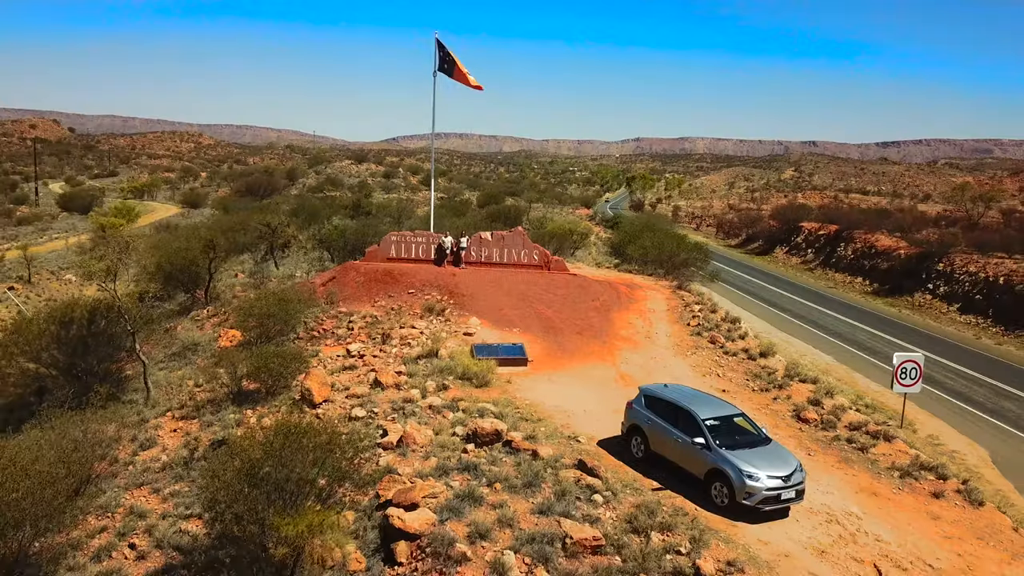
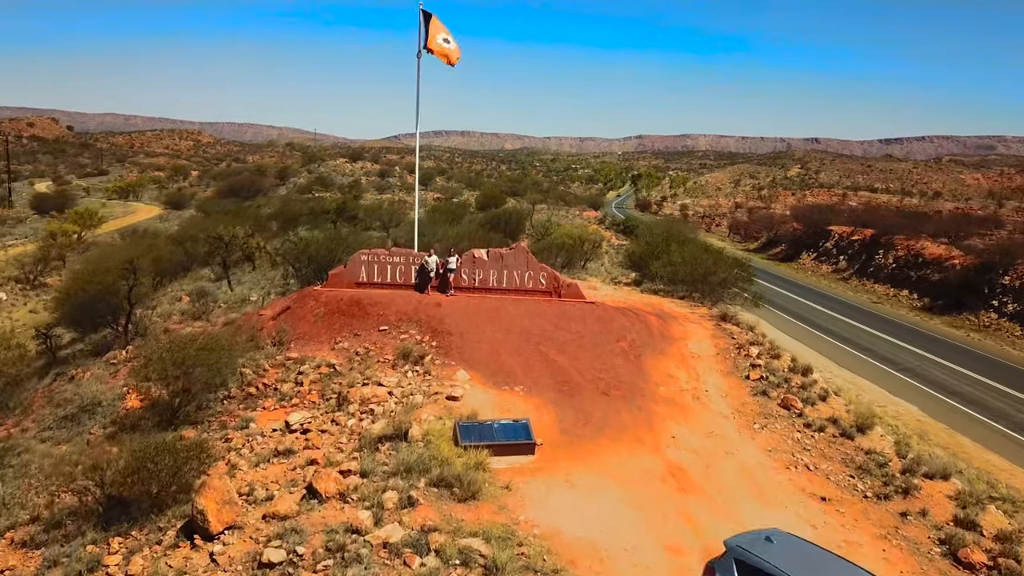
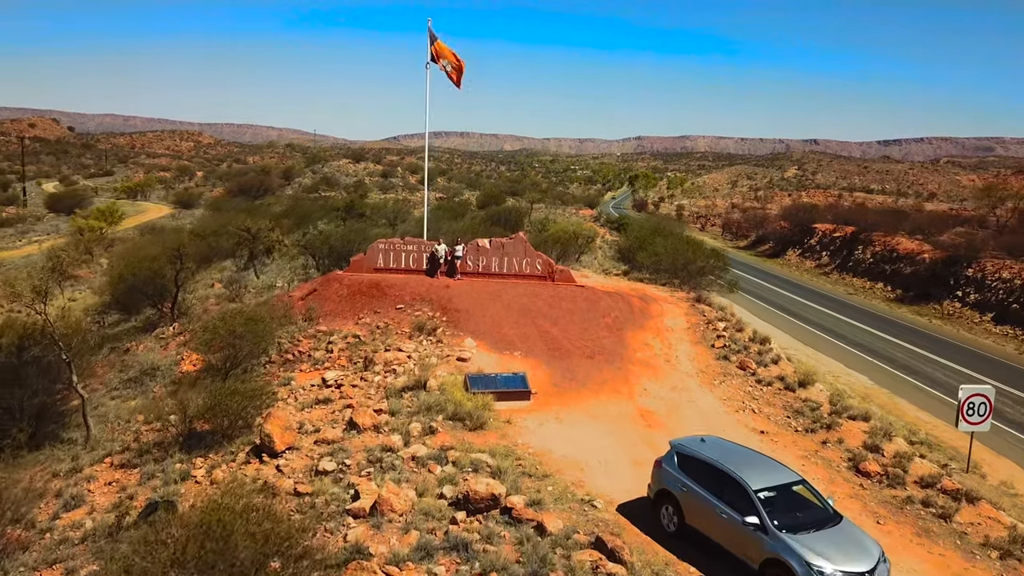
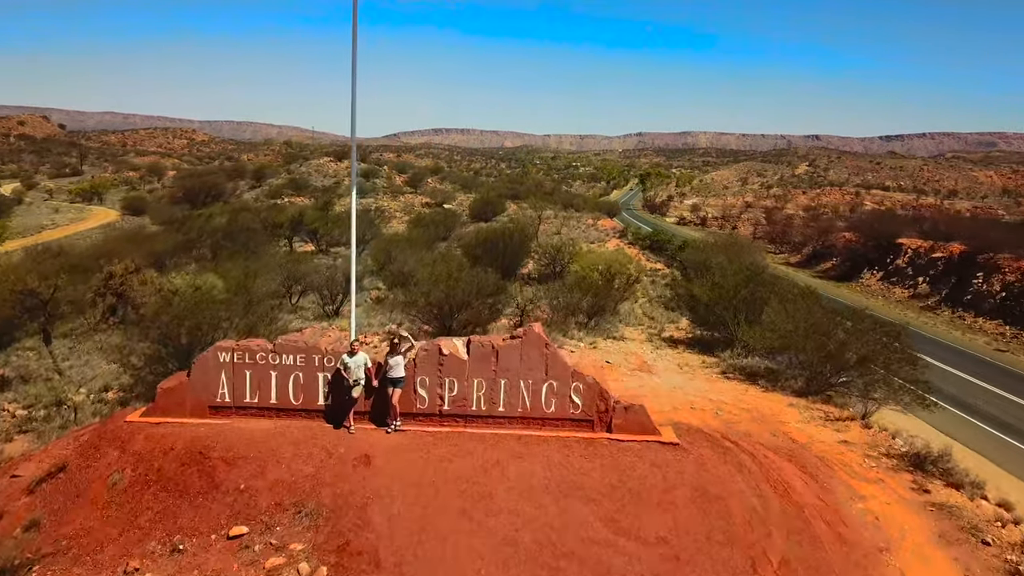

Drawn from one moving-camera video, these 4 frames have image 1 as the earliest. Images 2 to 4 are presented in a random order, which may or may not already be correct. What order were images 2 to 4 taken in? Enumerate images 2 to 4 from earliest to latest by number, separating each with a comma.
3, 2, 4
